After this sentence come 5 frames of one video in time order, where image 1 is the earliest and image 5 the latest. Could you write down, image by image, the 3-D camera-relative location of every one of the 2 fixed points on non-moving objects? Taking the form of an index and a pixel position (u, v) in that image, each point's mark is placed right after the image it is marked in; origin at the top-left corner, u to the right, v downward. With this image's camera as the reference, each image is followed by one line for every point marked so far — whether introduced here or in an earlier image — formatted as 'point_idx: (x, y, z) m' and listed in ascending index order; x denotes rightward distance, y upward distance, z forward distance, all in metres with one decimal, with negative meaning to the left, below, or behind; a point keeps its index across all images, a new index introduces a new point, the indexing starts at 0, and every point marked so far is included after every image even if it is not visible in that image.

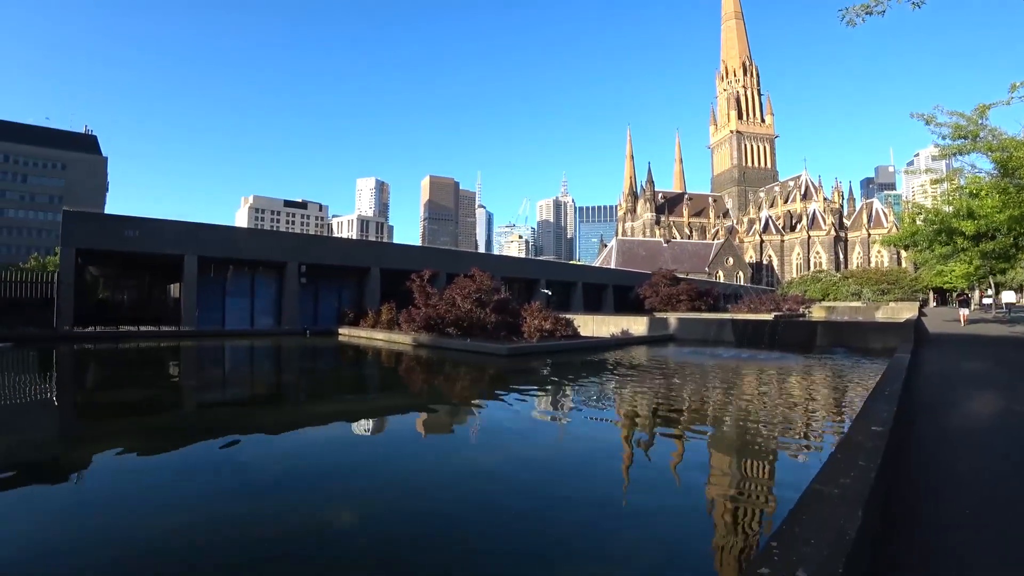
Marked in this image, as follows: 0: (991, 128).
0: (+12.4, +4.1, +13.7) m
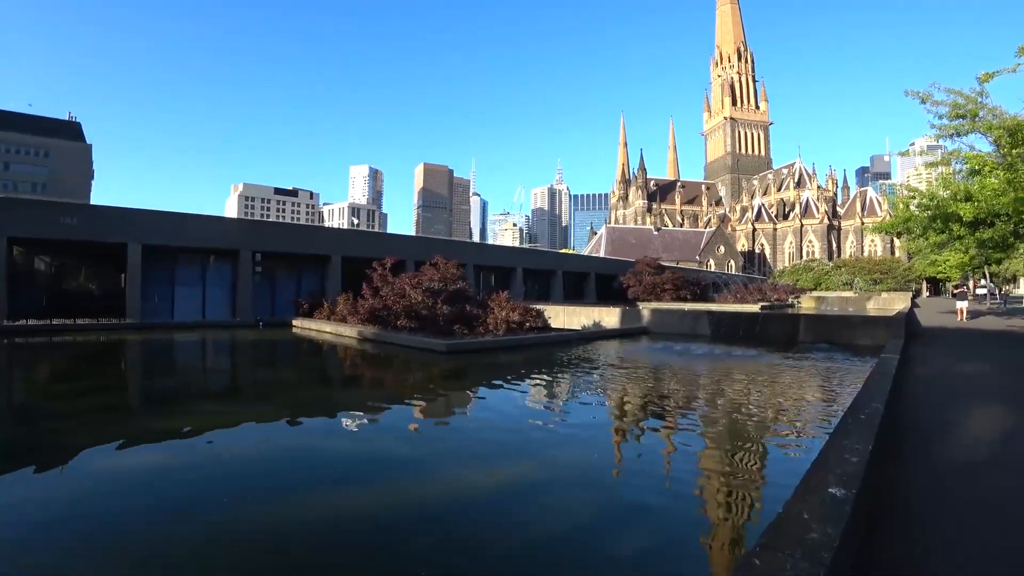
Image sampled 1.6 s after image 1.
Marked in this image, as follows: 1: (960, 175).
0: (+11.6, +4.4, +12.8) m
1: (+12.1, +3.1, +14.3) m
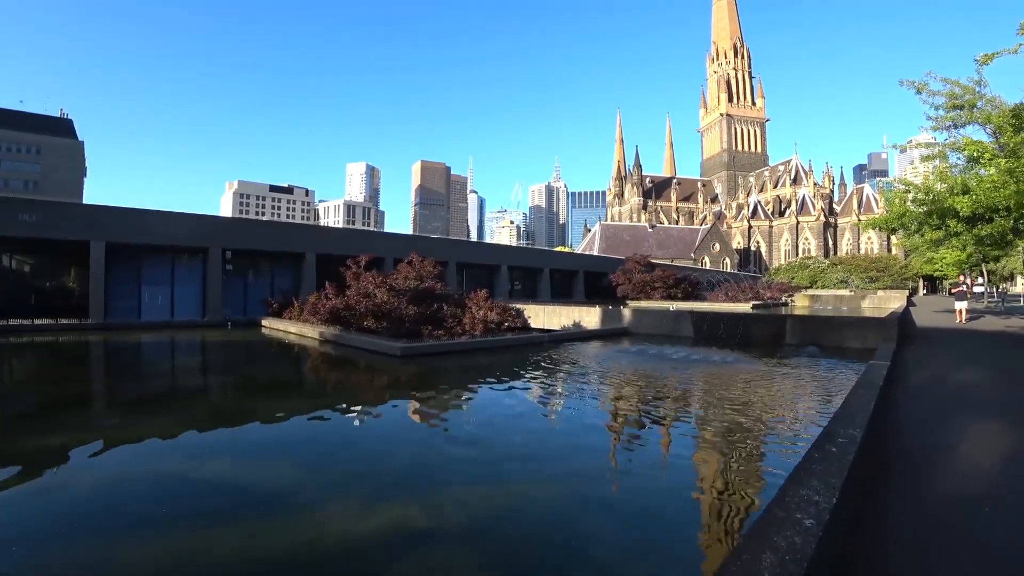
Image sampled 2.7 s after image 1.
0: (+11.0, +4.4, +12.2) m
1: (+11.6, +3.1, +13.8) m
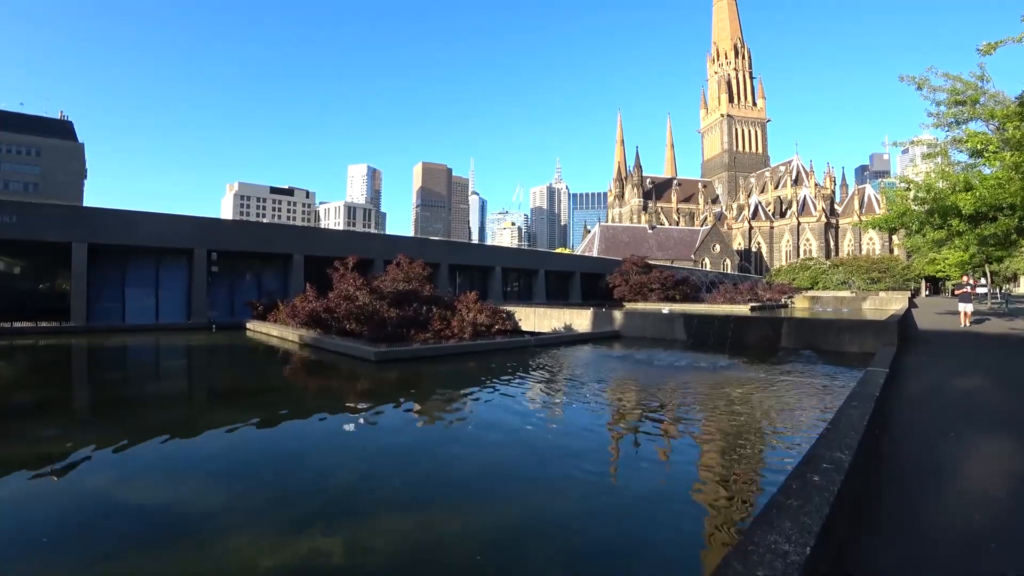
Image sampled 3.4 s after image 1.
0: (+10.8, +4.4, +11.9) m
1: (+11.4, +3.1, +13.5) m
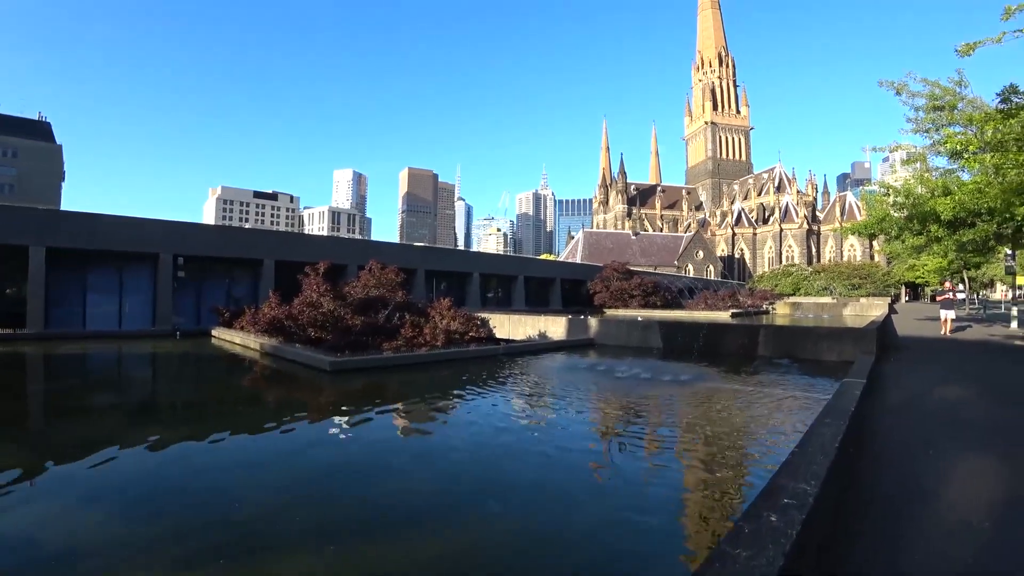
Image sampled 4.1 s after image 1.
0: (+10.3, +4.2, +11.9) m
1: (+10.8, +2.9, +13.5) m
